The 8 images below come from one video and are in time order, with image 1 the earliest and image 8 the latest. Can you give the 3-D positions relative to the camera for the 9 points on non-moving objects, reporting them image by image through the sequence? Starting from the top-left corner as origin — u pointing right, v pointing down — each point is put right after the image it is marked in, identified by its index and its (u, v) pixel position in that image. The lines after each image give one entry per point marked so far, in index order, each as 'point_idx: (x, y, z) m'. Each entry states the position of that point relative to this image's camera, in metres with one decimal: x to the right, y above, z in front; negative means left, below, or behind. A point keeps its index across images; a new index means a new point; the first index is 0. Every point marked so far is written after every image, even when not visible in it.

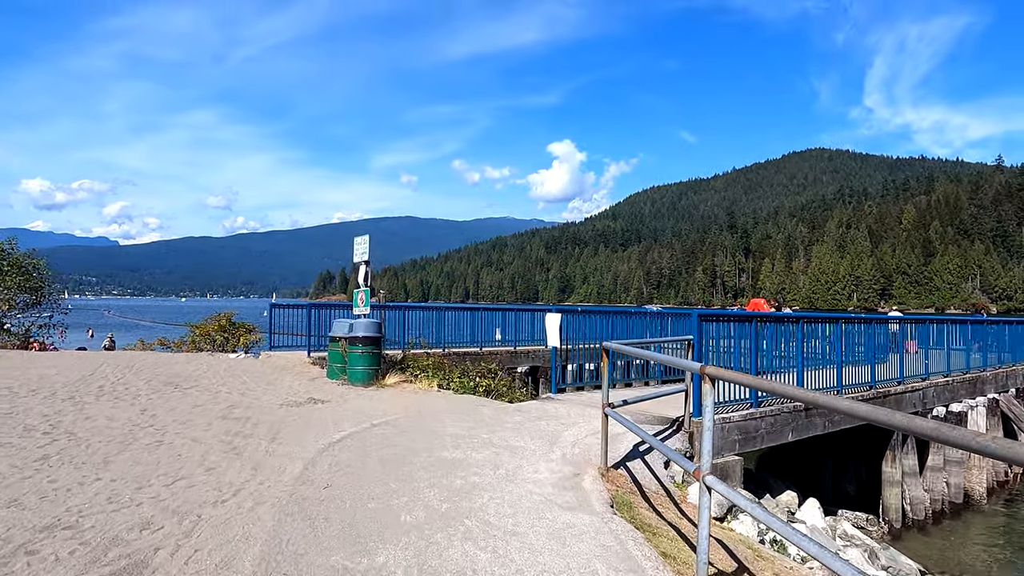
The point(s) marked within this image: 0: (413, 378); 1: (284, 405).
0: (-1.9, -1.8, +12.5) m
1: (-3.3, -1.7, +9.6) m
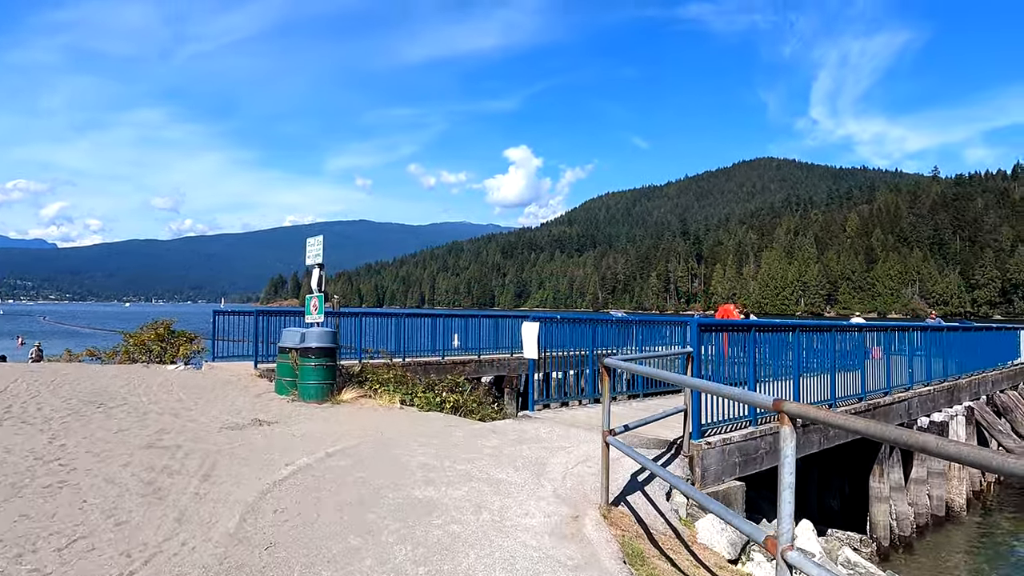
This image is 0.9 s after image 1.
0: (-2.4, -1.9, +11.4) m
1: (-3.7, -1.8, +8.3) m
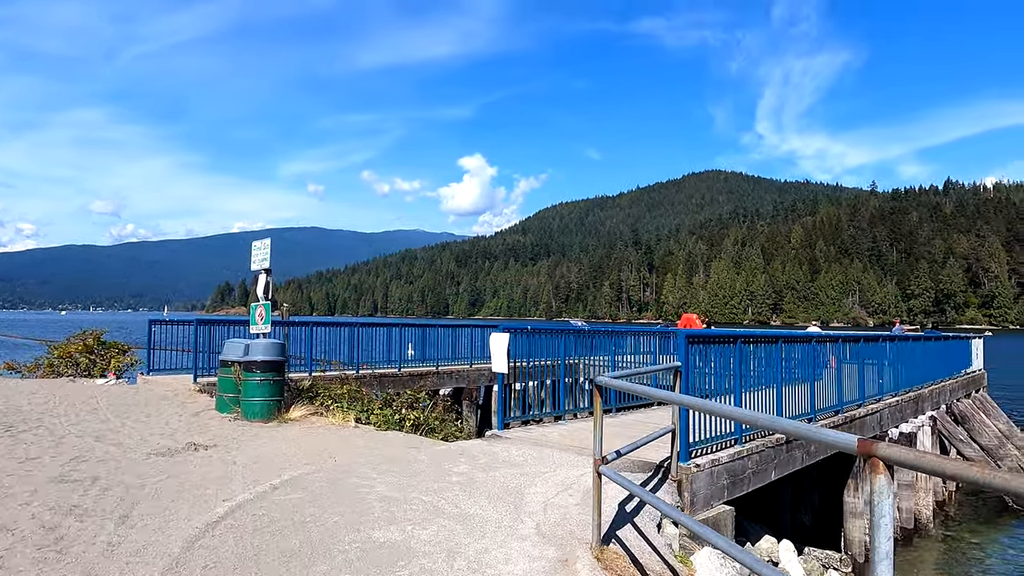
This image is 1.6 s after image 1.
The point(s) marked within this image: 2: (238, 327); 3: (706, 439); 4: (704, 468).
0: (-2.9, -2.0, +10.4) m
1: (-4.0, -1.8, +7.3) m
2: (-6.2, -0.9, +15.0) m
3: (+2.1, -1.7, +7.3) m
4: (+2.0, -1.9, +6.8) m
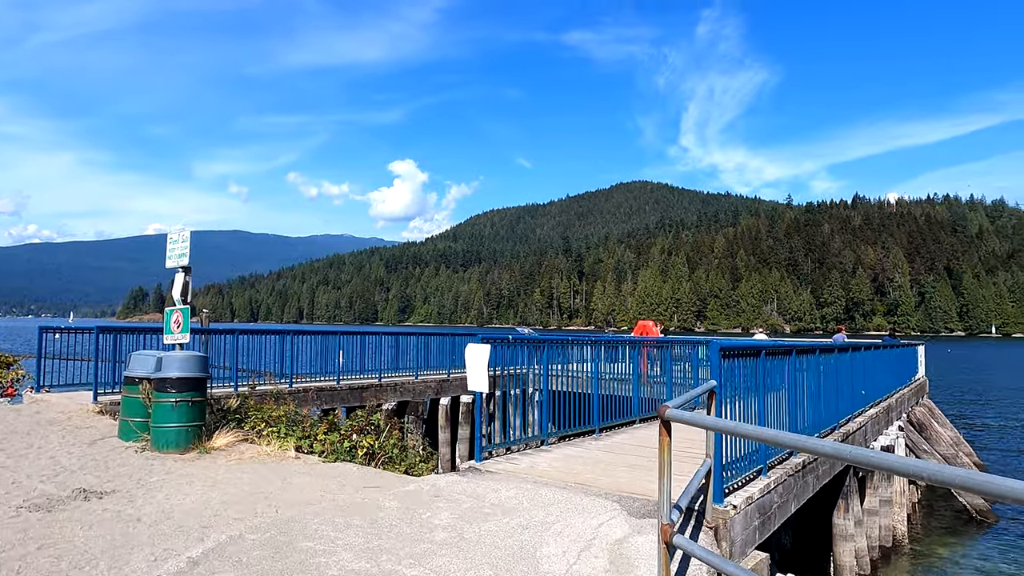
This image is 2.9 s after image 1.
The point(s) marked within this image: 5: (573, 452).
0: (-3.3, -2.0, +8.7) m
1: (-4.1, -1.8, +5.5) m
2: (-7.0, -0.9, +12.9) m
3: (+2.0, -1.7, +6.1) m
4: (+1.9, -1.9, +5.6) m
5: (+0.8, -2.0, +7.9) m
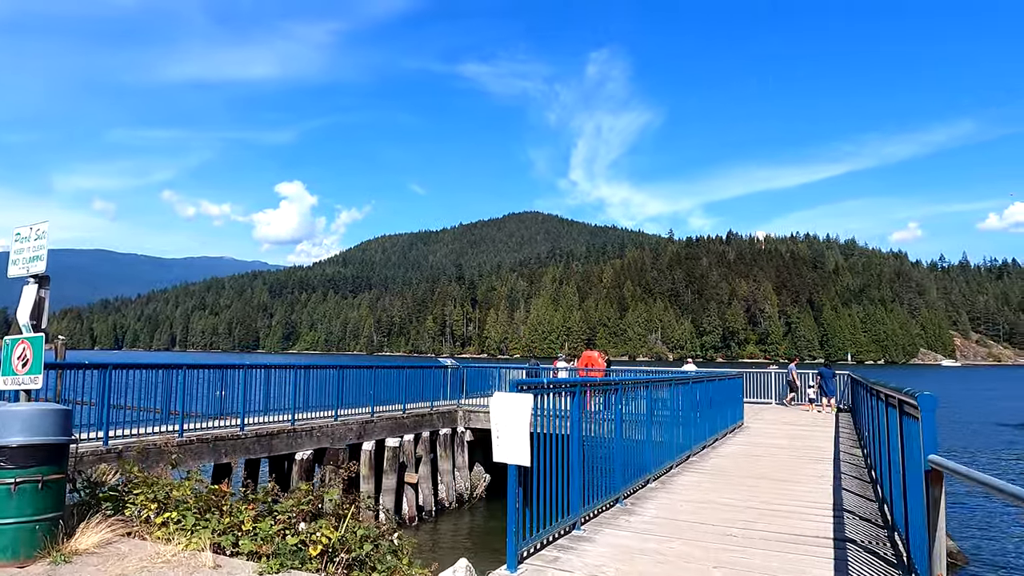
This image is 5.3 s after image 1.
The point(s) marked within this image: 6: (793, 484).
0: (-3.2, -2.2, +5.8) m
1: (-3.4, -1.9, +2.6) m
2: (-7.6, -1.2, +9.4) m
3: (+2.5, -1.8, +4.2) m
4: (+2.5, -2.0, +3.7) m
5: (+1.0, -2.2, +5.7) m
6: (+3.7, -2.6, +8.7) m
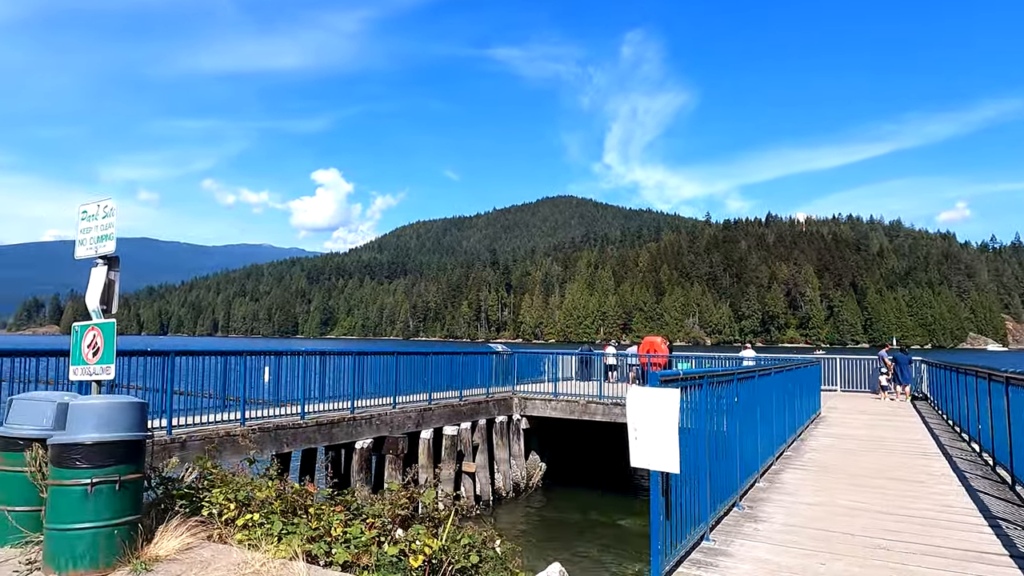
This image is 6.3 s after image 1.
0: (-2.3, -2.0, +5.3) m
1: (-2.6, -1.8, +2.1) m
2: (-6.4, -1.0, +9.1) m
3: (+3.3, -1.7, +3.4) m
4: (+3.3, -1.9, +2.9) m
5: (+1.9, -2.0, +5.0) m
6: (+4.8, -2.3, +7.9) m
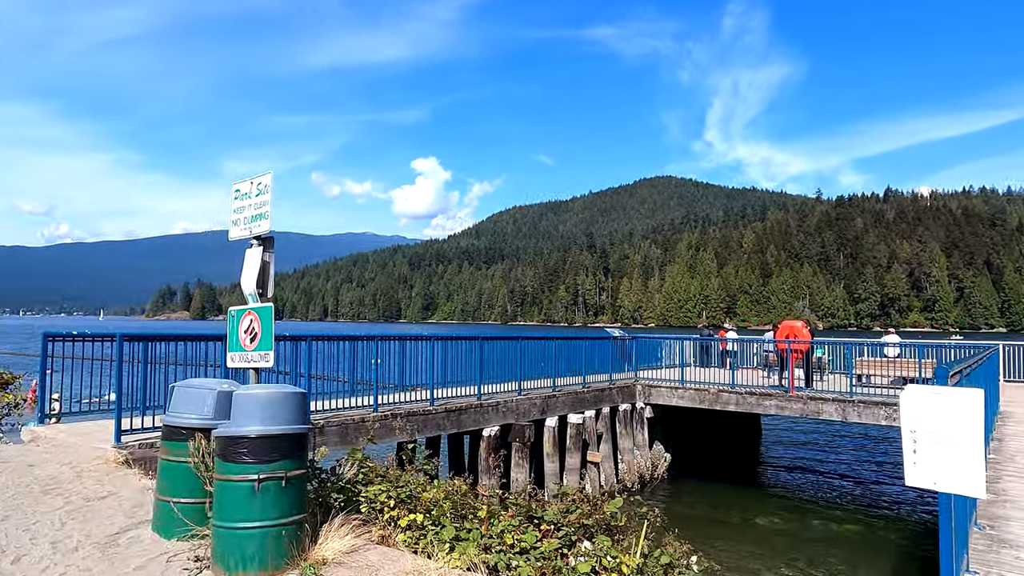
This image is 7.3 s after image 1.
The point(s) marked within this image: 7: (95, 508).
0: (-0.9, -1.9, +4.9) m
1: (-1.7, -1.7, +1.7) m
2: (-4.4, -0.8, +9.2) m
3: (+4.4, -1.5, +2.1) m
4: (+4.3, -1.7, +1.7) m
5: (+3.2, -1.8, +3.9) m
6: (+6.5, -2.1, +6.4) m
7: (-3.5, -1.9, +5.8) m
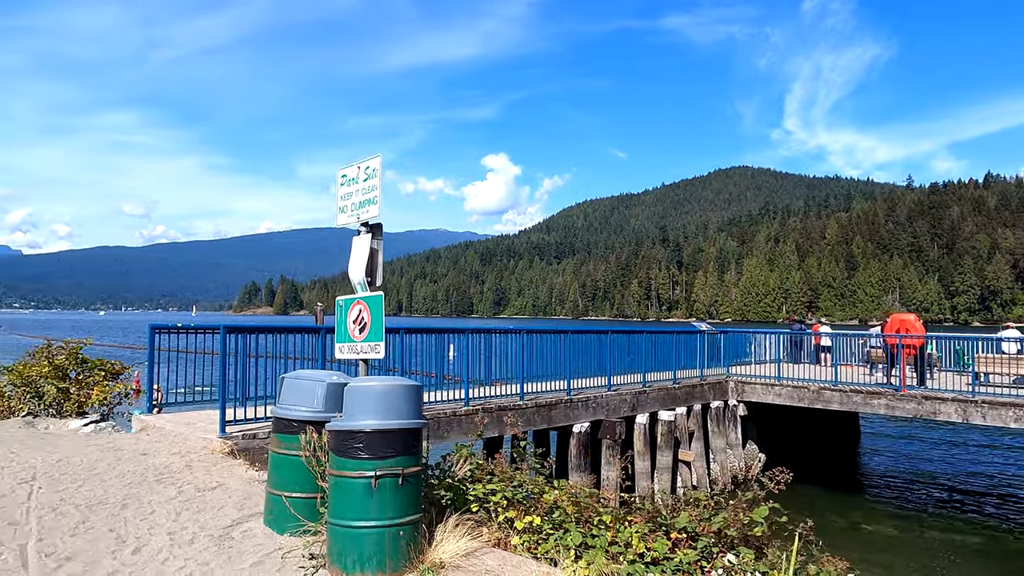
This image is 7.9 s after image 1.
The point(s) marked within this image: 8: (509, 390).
0: (0.0, -1.8, +4.6) m
1: (-1.2, -1.7, +1.5) m
2: (-3.1, -0.7, +9.3) m
3: (+5.0, -1.4, +1.3) m
4: (+4.8, -1.6, +0.8) m
5: (+3.9, -1.7, +3.2) m
6: (+7.5, -1.9, +5.3) m
7: (-2.6, -1.8, +5.8) m
8: (-0.2, -2.0, +13.2) m
